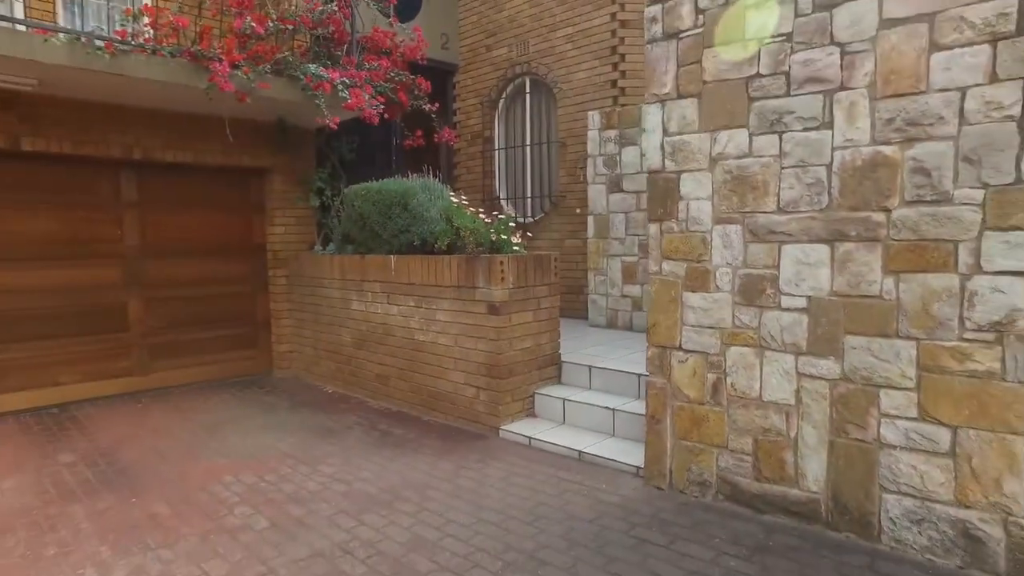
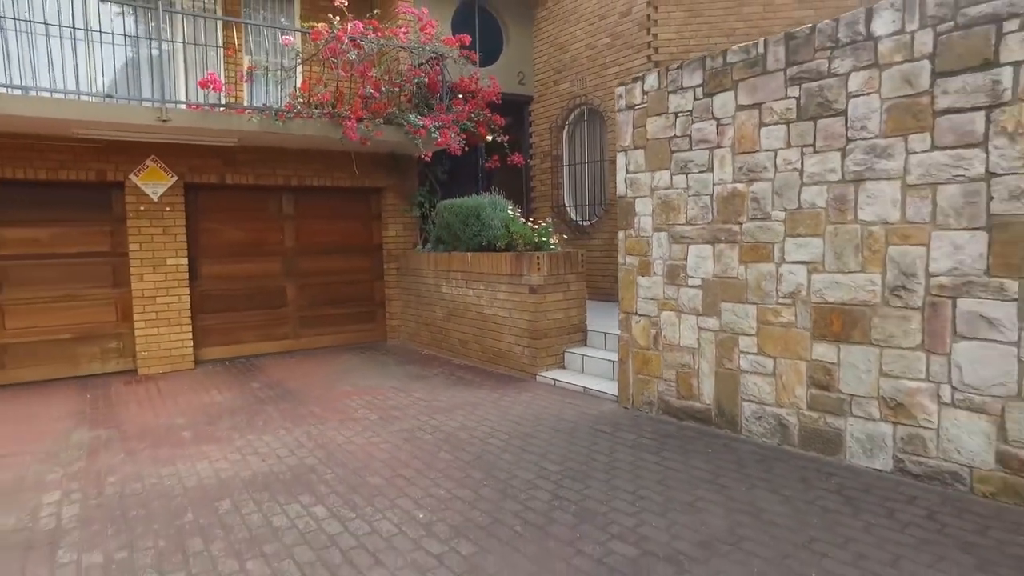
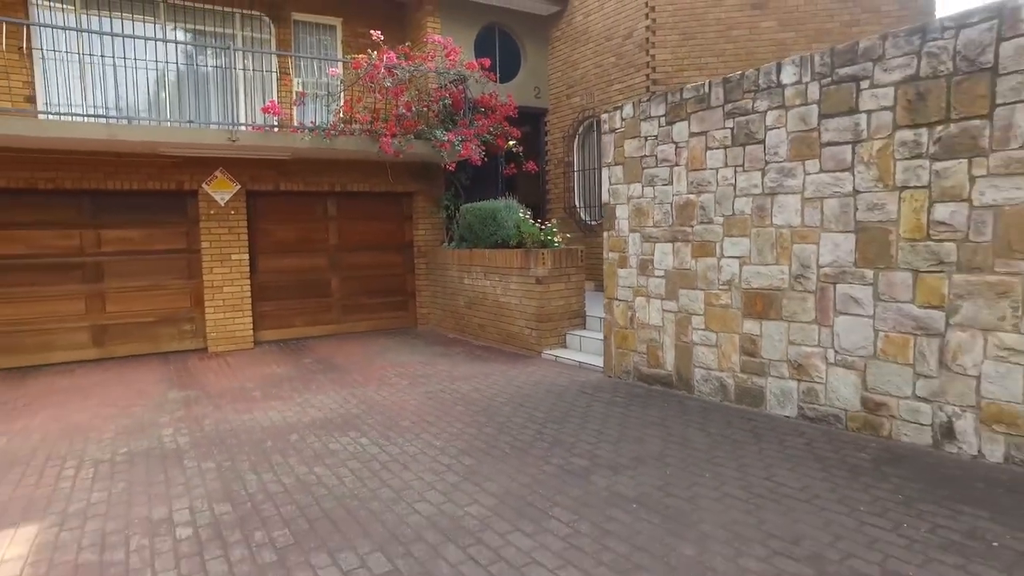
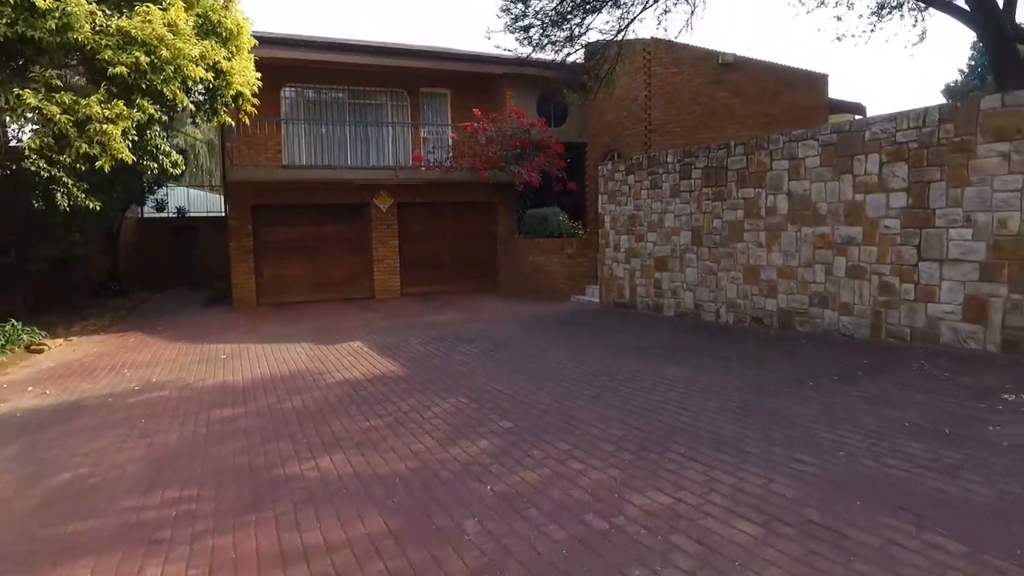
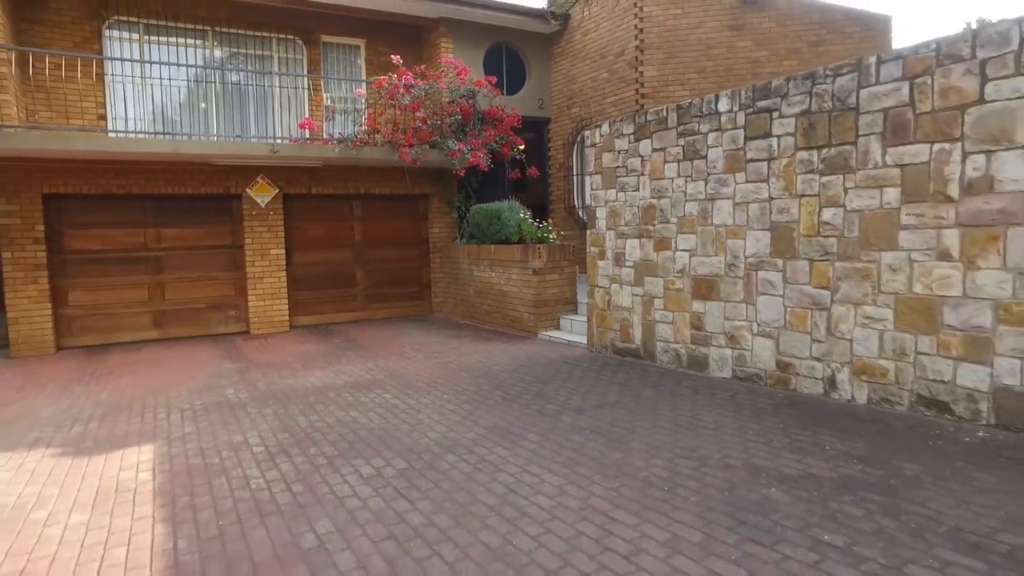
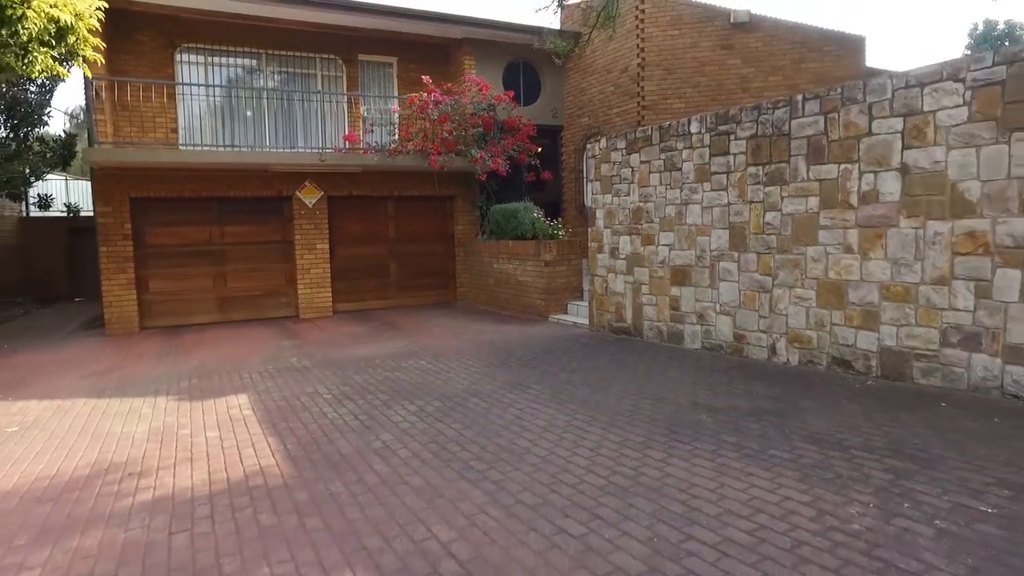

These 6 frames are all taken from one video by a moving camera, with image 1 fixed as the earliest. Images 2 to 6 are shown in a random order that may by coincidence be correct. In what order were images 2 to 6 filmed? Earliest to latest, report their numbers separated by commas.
2, 3, 5, 6, 4
